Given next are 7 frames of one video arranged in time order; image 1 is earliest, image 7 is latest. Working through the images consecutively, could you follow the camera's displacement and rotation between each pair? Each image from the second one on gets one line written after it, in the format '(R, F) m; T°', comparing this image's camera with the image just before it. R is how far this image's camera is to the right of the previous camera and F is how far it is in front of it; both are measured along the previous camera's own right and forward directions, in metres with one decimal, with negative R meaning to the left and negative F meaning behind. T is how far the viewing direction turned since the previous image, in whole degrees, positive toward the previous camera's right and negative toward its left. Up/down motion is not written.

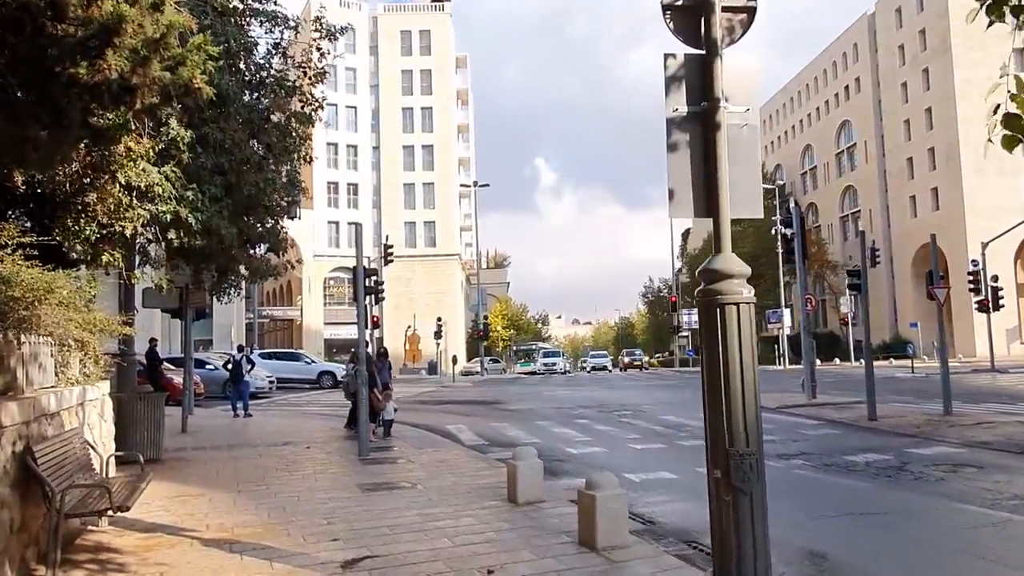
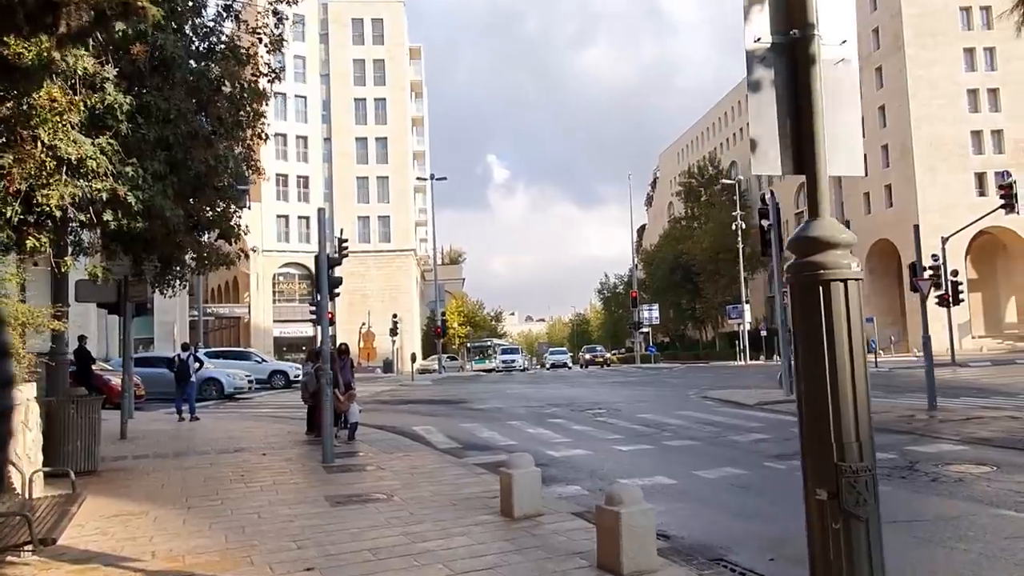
(-0.4, +1.1) m; +3°
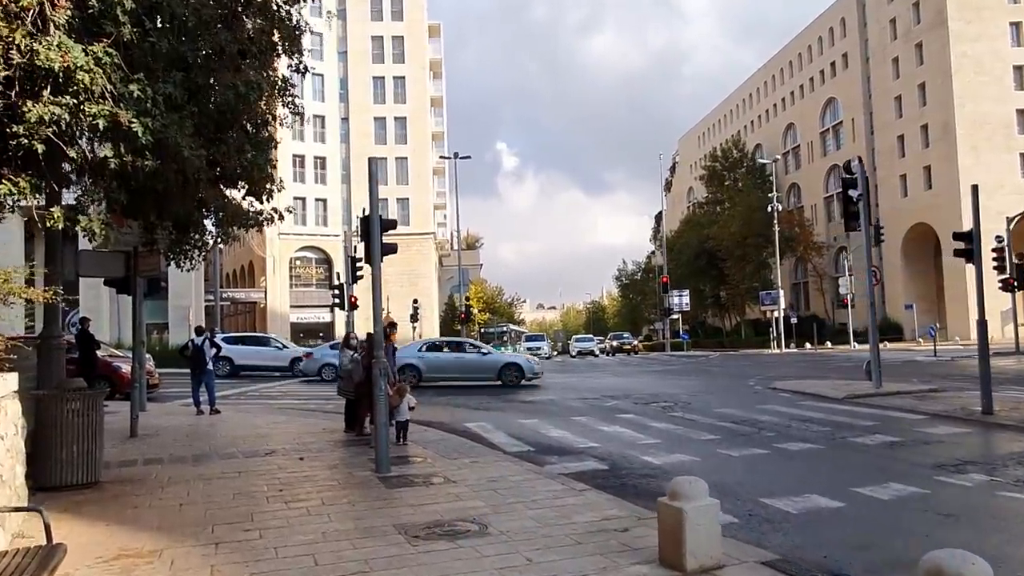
(-1.1, +2.4) m; -1°
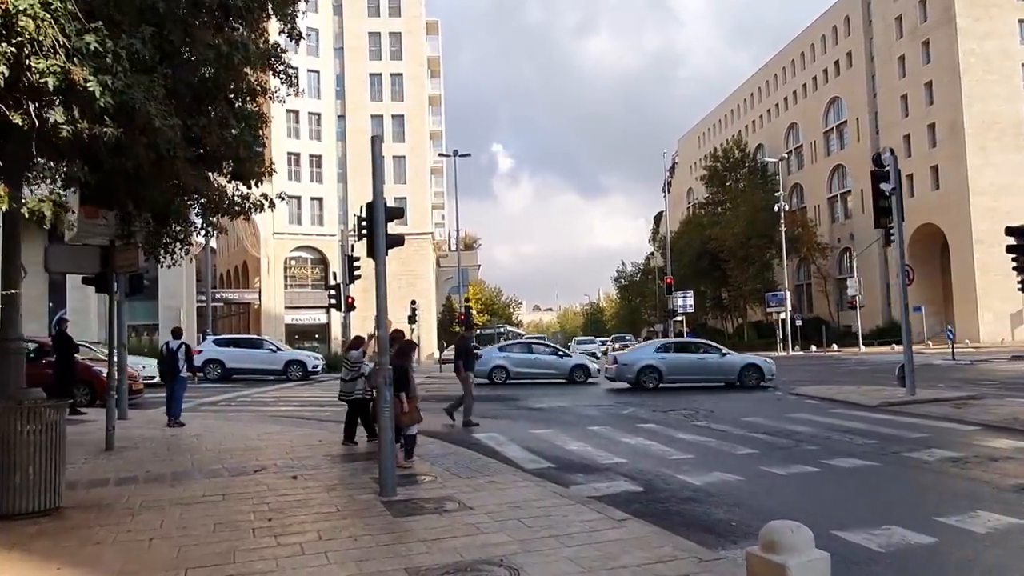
(-0.3, +1.3) m; 0°
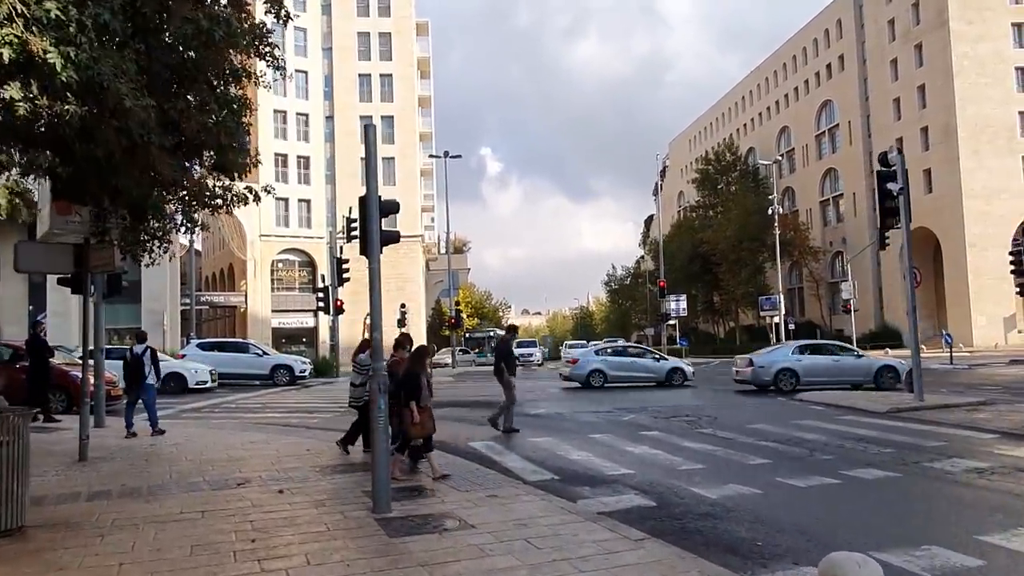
(-0.1, +0.6) m; +1°
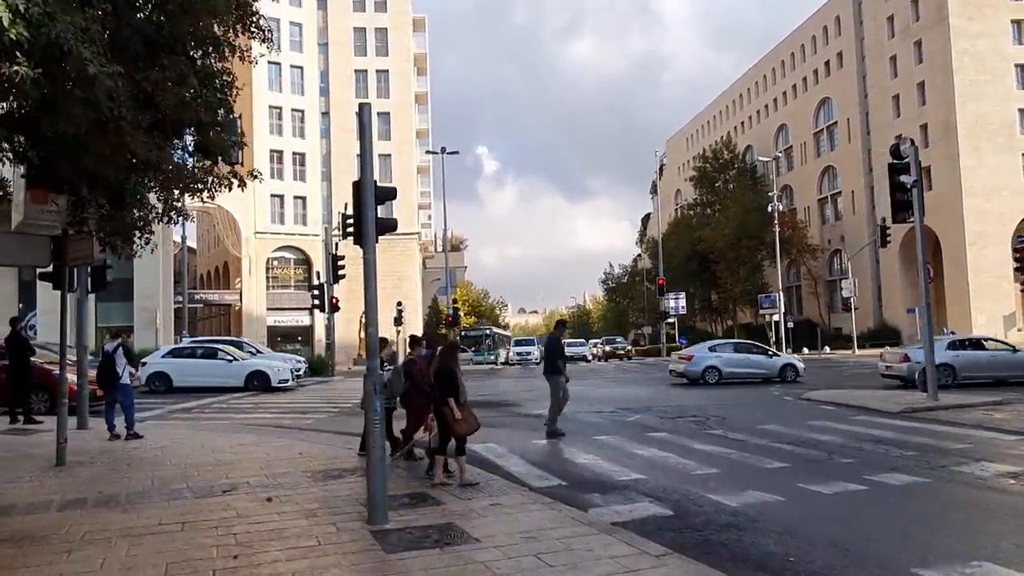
(-0.1, +0.6) m; 0°
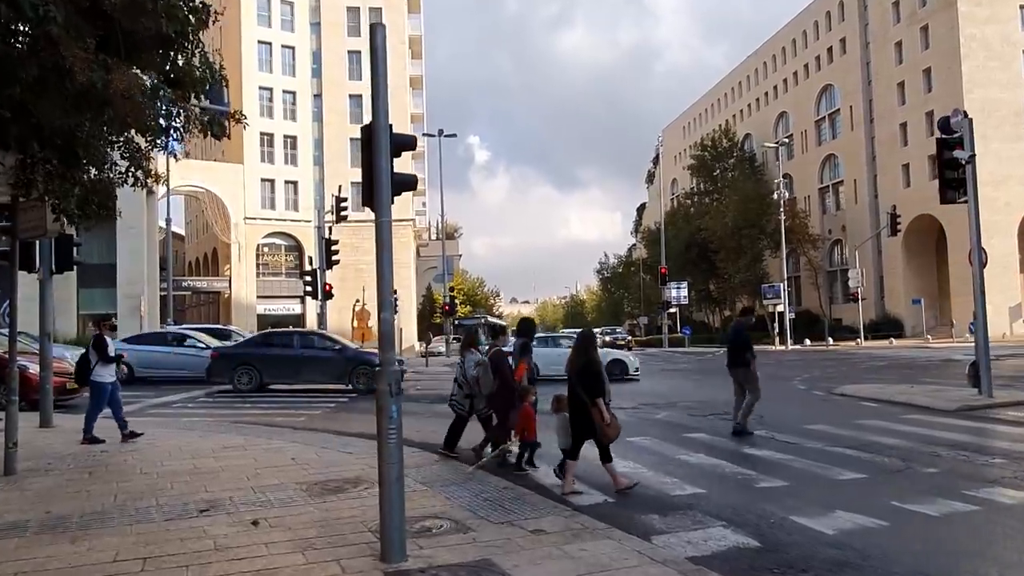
(-0.4, +1.6) m; +1°
